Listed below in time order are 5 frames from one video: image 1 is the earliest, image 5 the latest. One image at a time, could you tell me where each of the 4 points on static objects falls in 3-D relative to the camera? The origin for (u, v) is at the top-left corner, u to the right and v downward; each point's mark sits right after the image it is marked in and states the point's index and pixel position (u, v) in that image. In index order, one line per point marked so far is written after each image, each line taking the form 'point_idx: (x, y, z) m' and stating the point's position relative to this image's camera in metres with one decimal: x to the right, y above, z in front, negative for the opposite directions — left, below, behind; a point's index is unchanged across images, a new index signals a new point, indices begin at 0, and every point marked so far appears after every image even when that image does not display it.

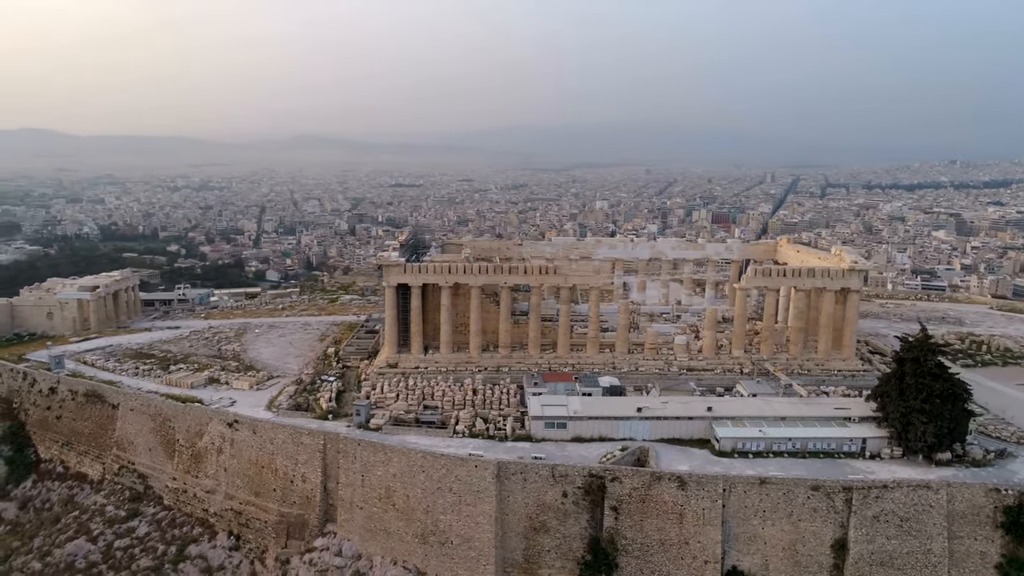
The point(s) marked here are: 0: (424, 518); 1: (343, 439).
0: (-2.3, -5.9, +18.5) m
1: (-4.6, -4.1, +19.5) m
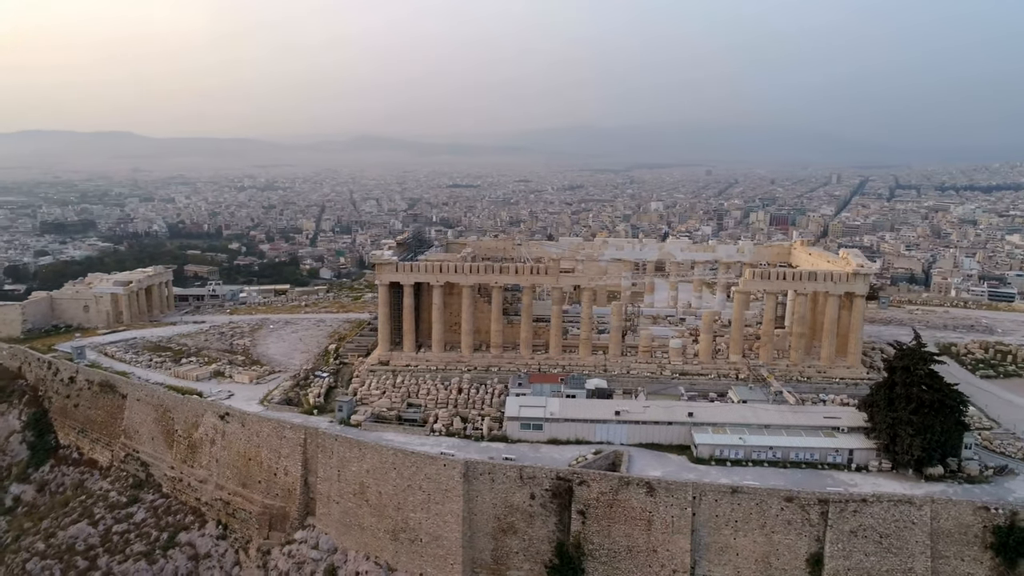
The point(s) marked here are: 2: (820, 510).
0: (-3.1, -5.9, +18.6) m
1: (-5.3, -4.1, +19.8) m
2: (+7.2, -5.2, +16.6) m
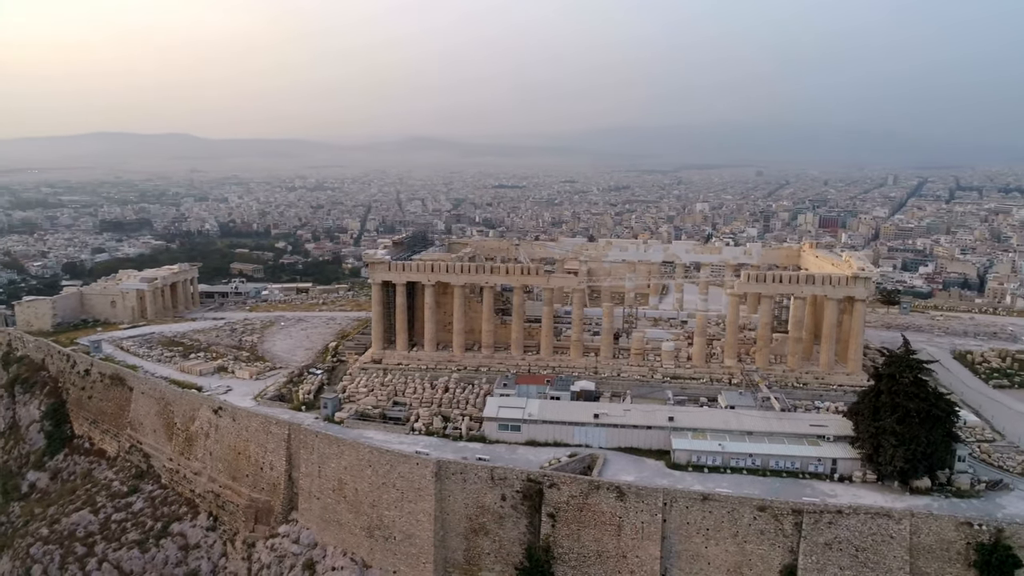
0: (-3.7, -5.9, +18.7) m
1: (-5.8, -4.0, +20.1) m
2: (+6.4, -5.2, +16.1) m
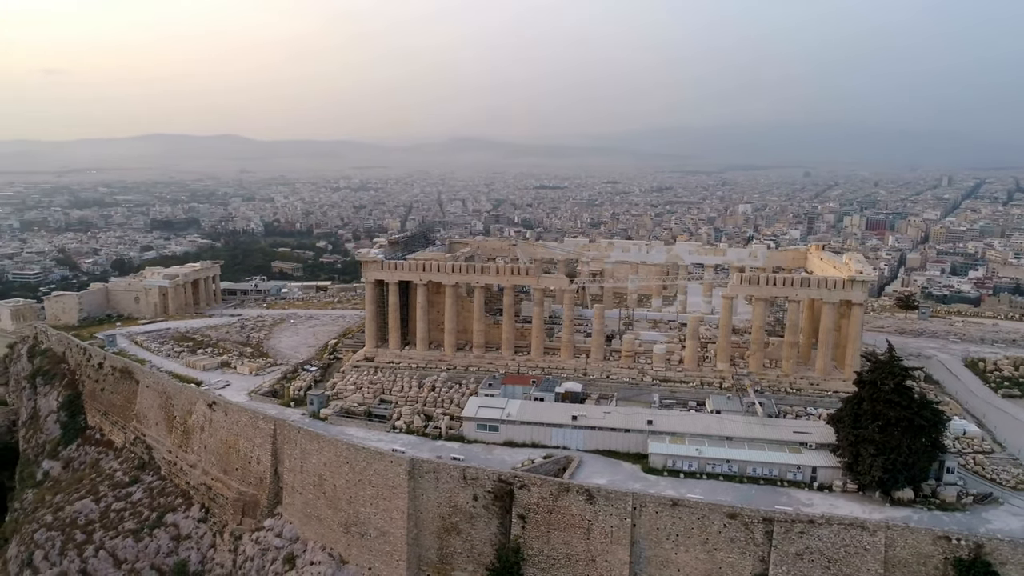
0: (-4.4, -5.8, +18.9) m
1: (-6.4, -3.9, +20.4) m
2: (+5.5, -5.3, +15.7) m
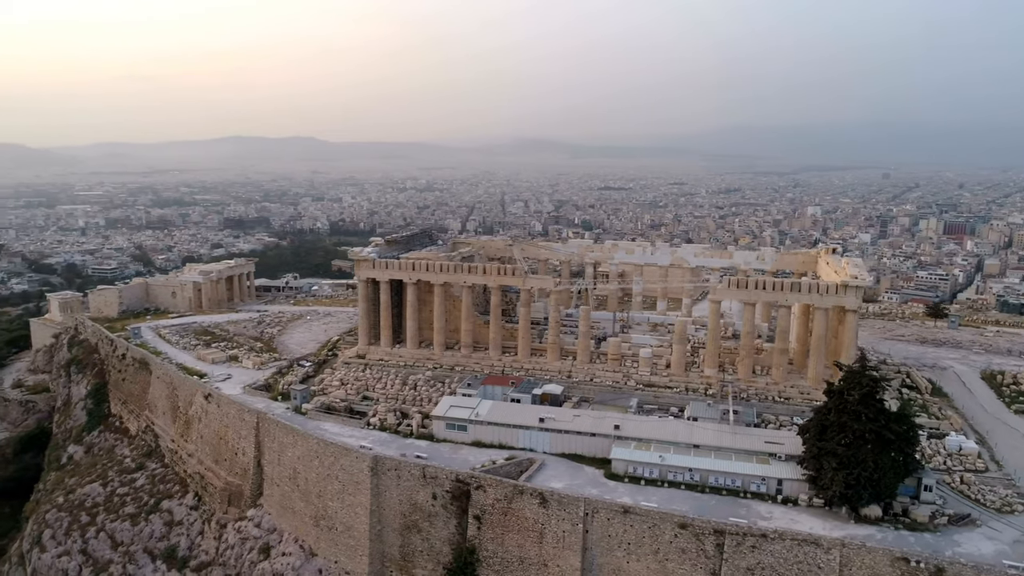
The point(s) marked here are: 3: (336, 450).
0: (-5.3, -5.7, +19.2) m
1: (-7.1, -3.9, +20.9) m
2: (+4.3, -5.4, +15.2) m
3: (-4.6, -4.3, +18.8) m
